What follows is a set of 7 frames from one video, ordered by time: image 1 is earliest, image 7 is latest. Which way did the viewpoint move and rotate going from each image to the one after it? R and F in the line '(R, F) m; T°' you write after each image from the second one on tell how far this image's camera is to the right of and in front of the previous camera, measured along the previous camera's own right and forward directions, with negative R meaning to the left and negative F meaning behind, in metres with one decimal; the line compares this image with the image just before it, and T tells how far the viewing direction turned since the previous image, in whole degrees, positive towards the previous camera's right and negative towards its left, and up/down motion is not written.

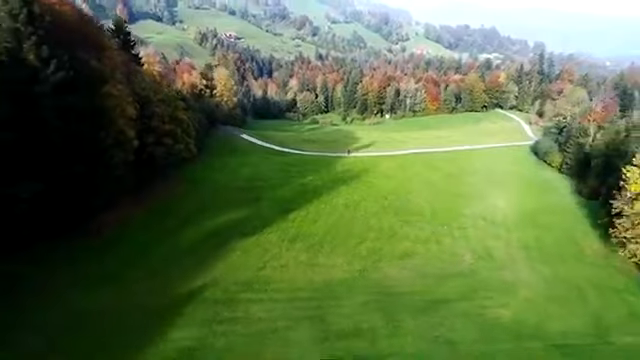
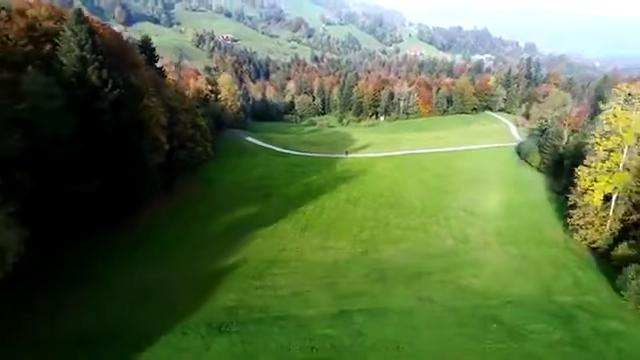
(-1.1, -6.6) m; +1°
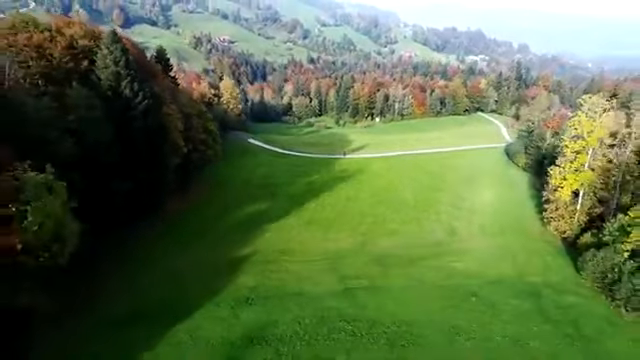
(-0.8, -5.0) m; +1°
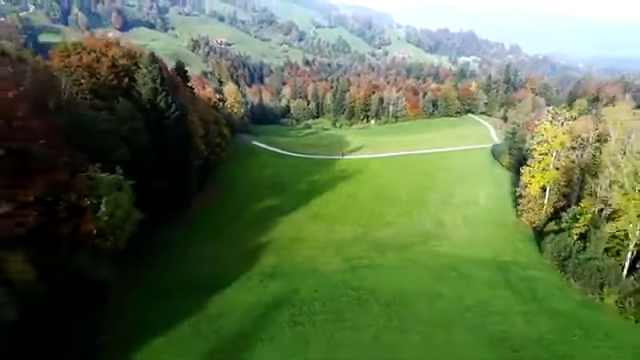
(-1.3, -7.1) m; +1°
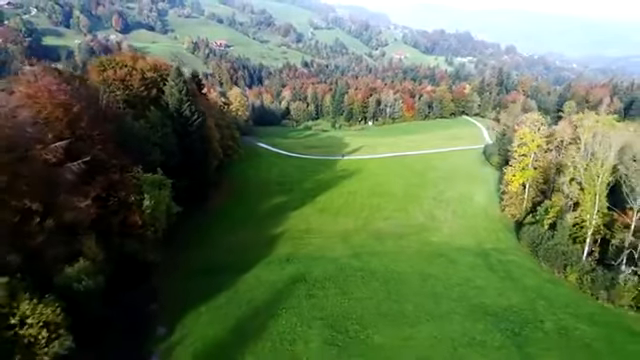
(-1.1, -6.2) m; 0°
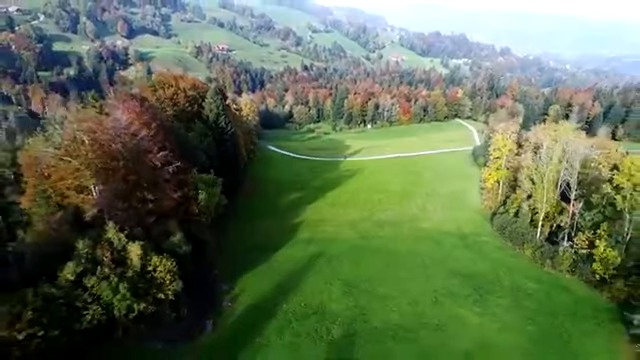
(-2.1, -11.8) m; 0°
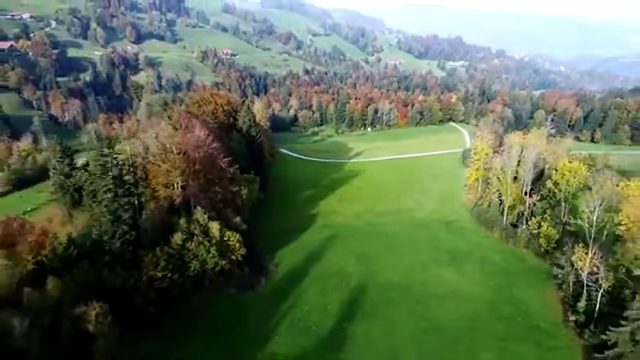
(-2.6, -14.8) m; 0°
